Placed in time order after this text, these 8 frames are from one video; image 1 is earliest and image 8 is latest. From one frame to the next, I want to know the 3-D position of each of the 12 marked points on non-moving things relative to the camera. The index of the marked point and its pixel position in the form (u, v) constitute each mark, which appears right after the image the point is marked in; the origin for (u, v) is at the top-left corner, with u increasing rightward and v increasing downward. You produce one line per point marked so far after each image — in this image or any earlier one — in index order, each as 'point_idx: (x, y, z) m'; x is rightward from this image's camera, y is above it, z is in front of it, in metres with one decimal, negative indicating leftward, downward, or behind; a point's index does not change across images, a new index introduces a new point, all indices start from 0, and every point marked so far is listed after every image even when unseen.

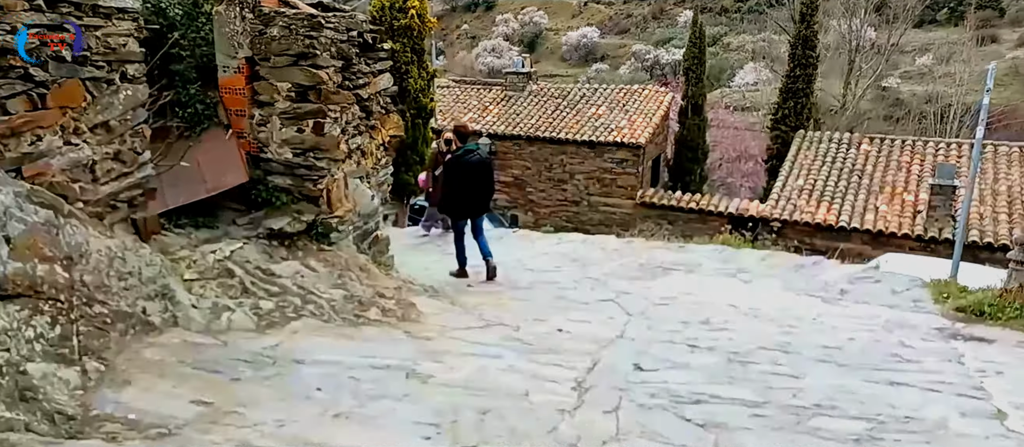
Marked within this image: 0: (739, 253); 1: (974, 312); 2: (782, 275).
0: (+2.7, -0.3, +11.5) m
1: (+4.2, -0.8, +8.6) m
2: (+2.9, -0.6, +10.3) m
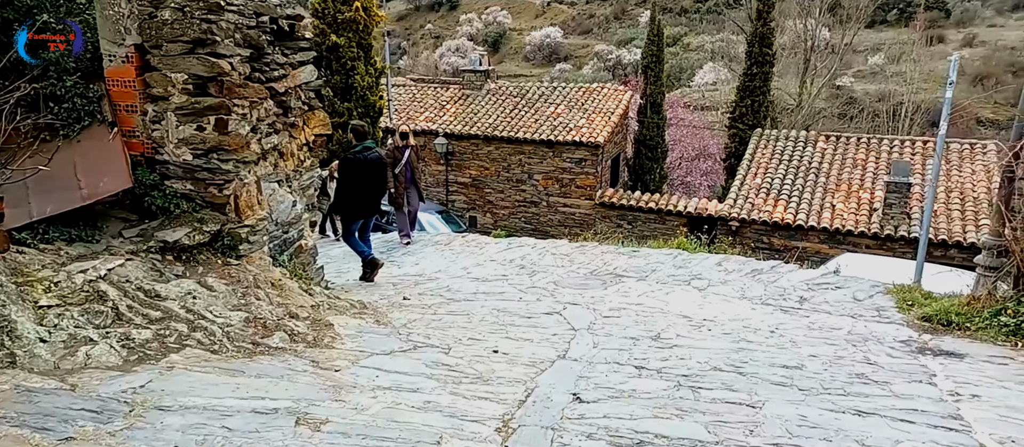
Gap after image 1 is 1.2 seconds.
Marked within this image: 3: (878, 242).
0: (+2.1, -0.4, +11.0) m
1: (+3.7, -0.8, +8.1) m
2: (+2.3, -0.6, +9.8) m
3: (+6.3, -0.3, +16.7) m
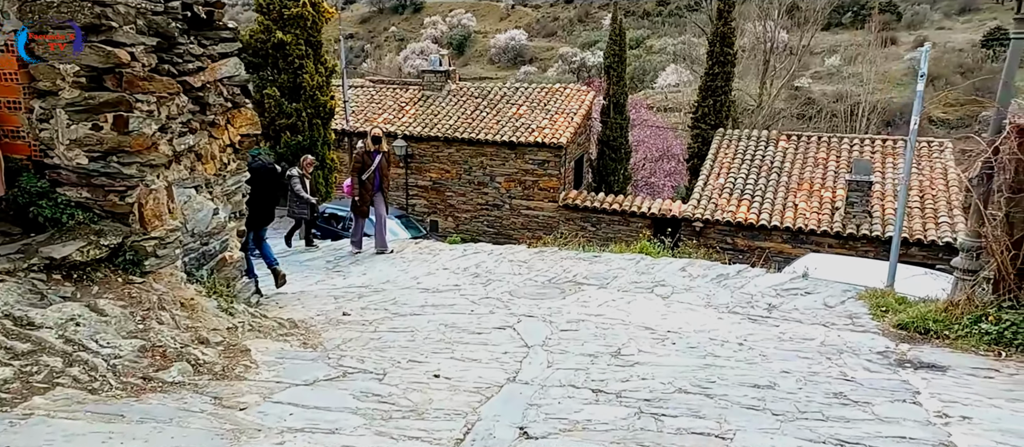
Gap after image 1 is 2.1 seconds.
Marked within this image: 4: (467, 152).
0: (+1.6, -0.4, +10.5) m
1: (+3.3, -0.8, +7.7) m
2: (+1.9, -0.6, +9.4) m
3: (+5.6, -0.3, +16.3) m
4: (-0.8, +1.5, +19.9) m
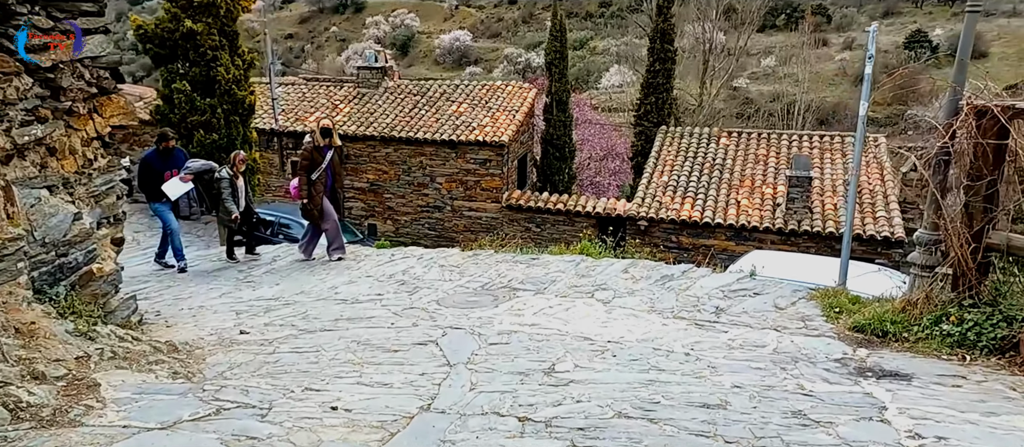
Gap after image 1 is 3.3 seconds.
0: (+0.9, -0.4, +9.9) m
1: (+2.7, -0.8, +7.2) m
2: (+1.2, -0.6, +8.7) m
3: (+4.5, -0.2, +15.9) m
4: (-2.1, +1.4, +19.1) m
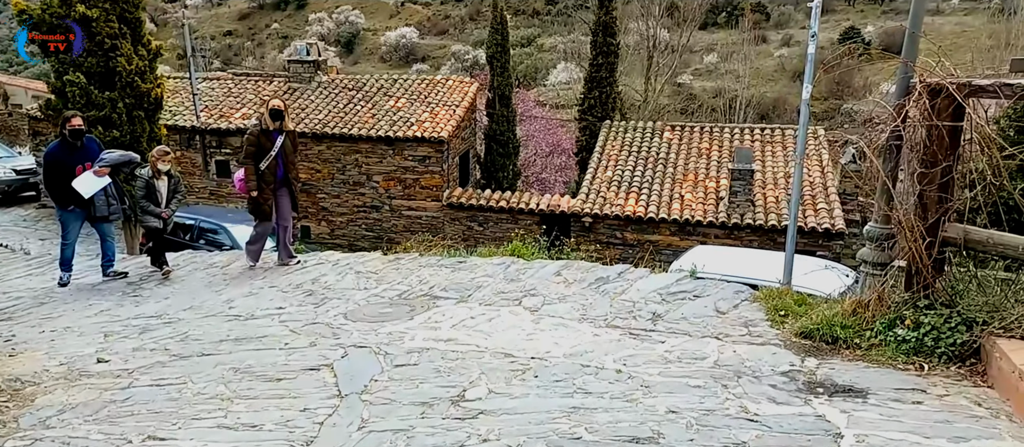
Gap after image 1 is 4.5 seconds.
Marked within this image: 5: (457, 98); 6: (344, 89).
0: (+0.2, -0.4, +9.2) m
1: (+2.1, -0.8, +6.6) m
2: (+0.6, -0.6, +8.1) m
3: (+3.5, -0.1, +15.4) m
4: (-3.3, +1.4, +18.2) m
5: (-1.2, +2.5, +19.2) m
6: (-3.5, +2.8, +19.7) m
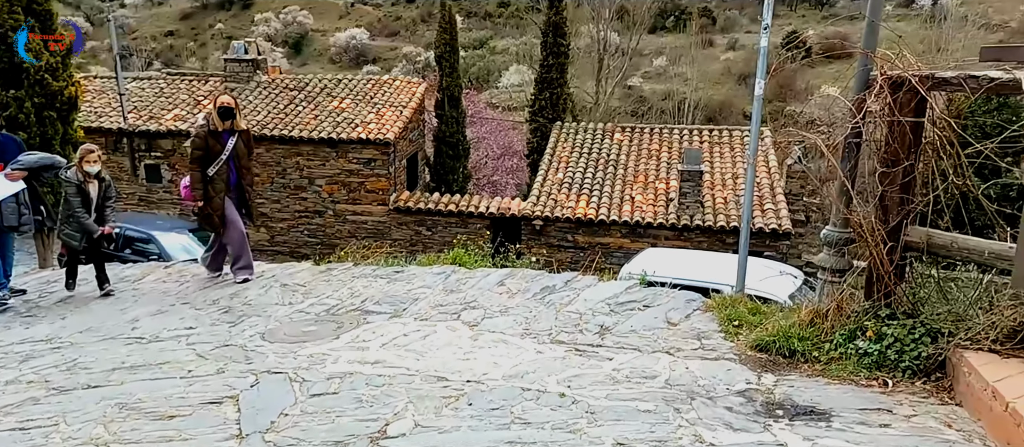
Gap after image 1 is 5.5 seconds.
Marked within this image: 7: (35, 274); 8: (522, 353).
0: (-0.4, -0.5, +8.7) m
1: (+1.7, -0.8, +6.1) m
2: (+0.1, -0.7, +7.6) m
3: (+2.6, -0.2, +15.0) m
4: (-4.3, +1.3, +17.5) m
5: (-2.2, +2.4, +18.7) m
6: (-4.6, +2.6, +19.0) m
7: (-4.2, -0.5, +8.6) m
8: (+0.1, -0.8, +6.3) m
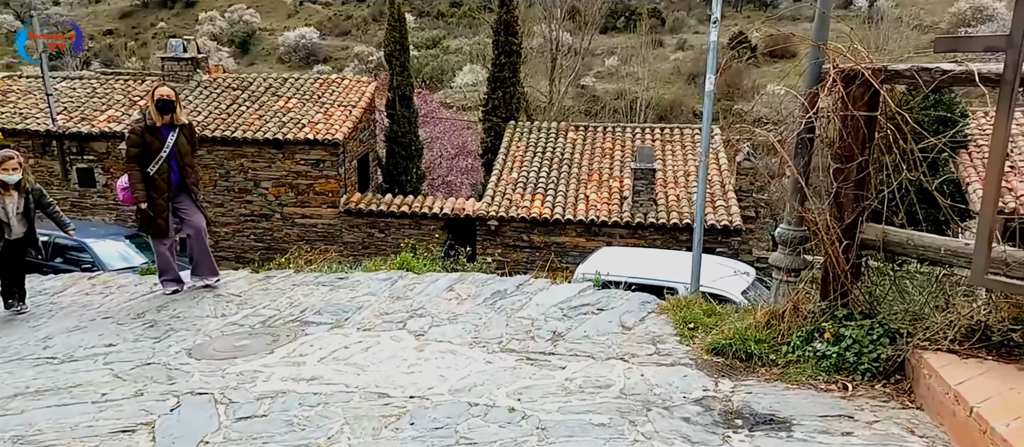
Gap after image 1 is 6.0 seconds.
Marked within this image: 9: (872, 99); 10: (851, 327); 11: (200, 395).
0: (-0.8, -0.5, +8.4) m
1: (+1.4, -0.8, +6.0) m
2: (-0.3, -0.7, +7.3) m
3: (+1.9, -0.2, +14.9) m
4: (-5.2, +1.2, +17.0) m
5: (-3.2, +2.4, +18.3) m
6: (-5.6, +2.5, +18.5) m
7: (-4.7, -0.6, +8.1) m
8: (-0.3, -0.9, +6.0) m
9: (+2.1, +0.7, +5.6) m
10: (+2.0, -0.6, +5.7) m
11: (-1.6, -0.9, +5.0) m
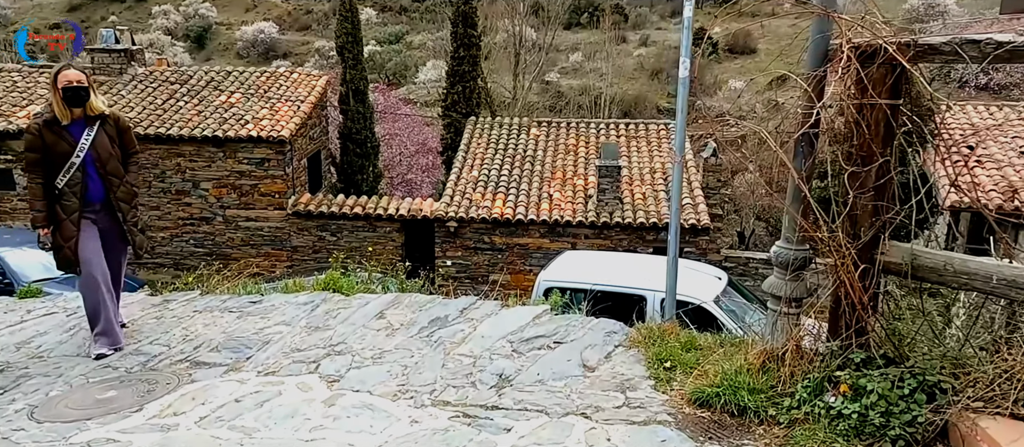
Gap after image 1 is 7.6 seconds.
0: (-1.2, -0.6, +7.1) m
1: (+1.1, -0.9, +4.7) m
2: (-0.7, -0.8, +6.0) m
3: (+1.2, -0.2, +13.6) m
4: (-5.9, +1.1, +15.5) m
5: (-4.0, +2.3, +16.8) m
6: (-6.4, +2.4, +17.0) m
7: (-5.1, -0.7, +6.6) m
8: (-0.6, -1.0, +4.7) m
9: (+1.8, +0.6, +4.3) m
10: (+1.7, -0.7, +4.5) m
11: (-1.9, -1.0, +3.6) m
